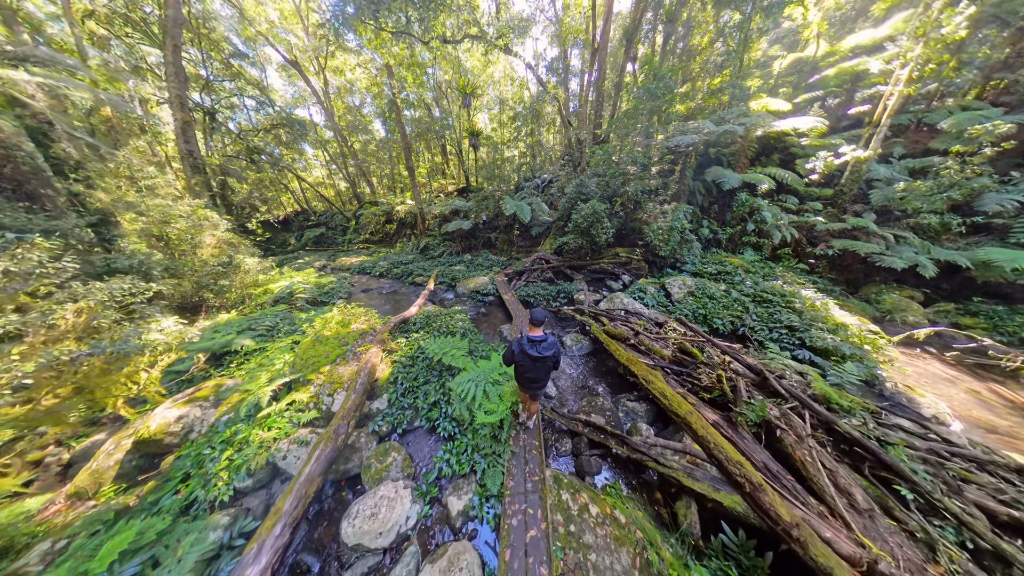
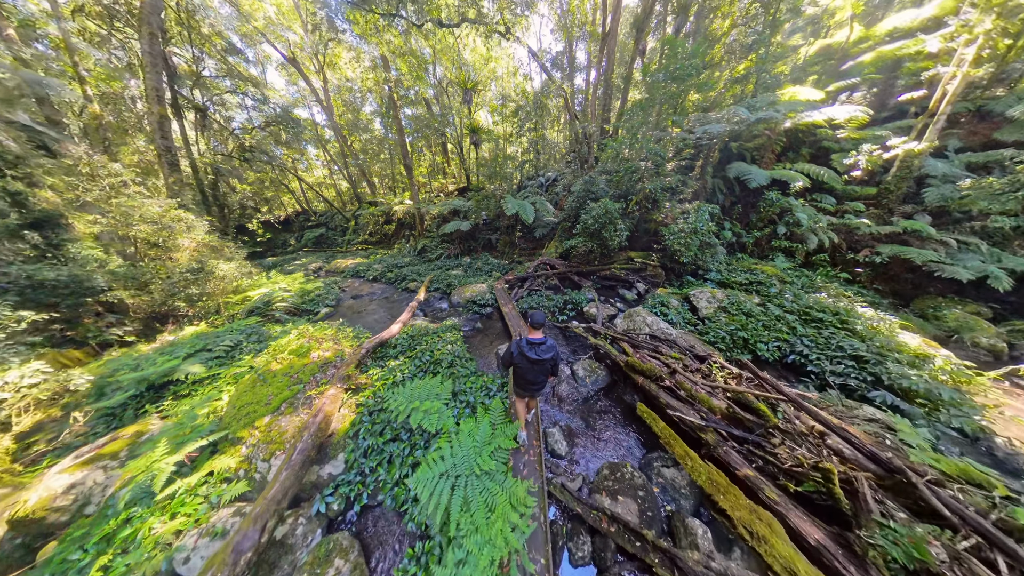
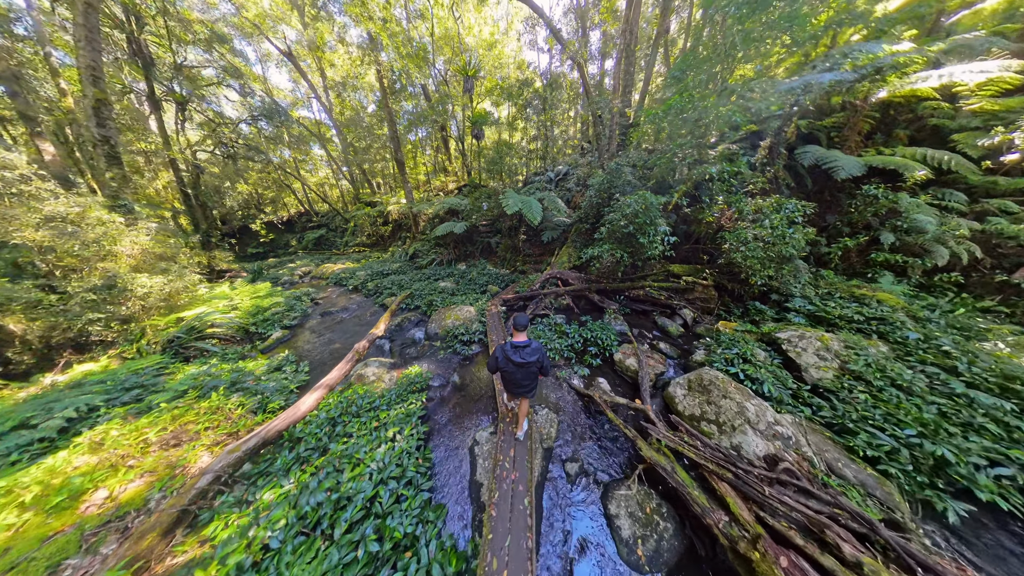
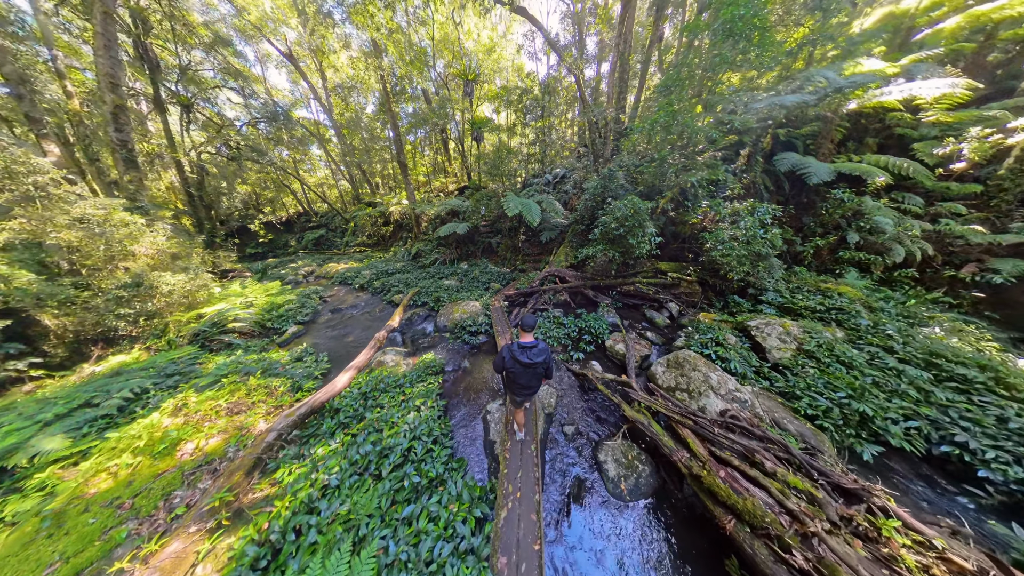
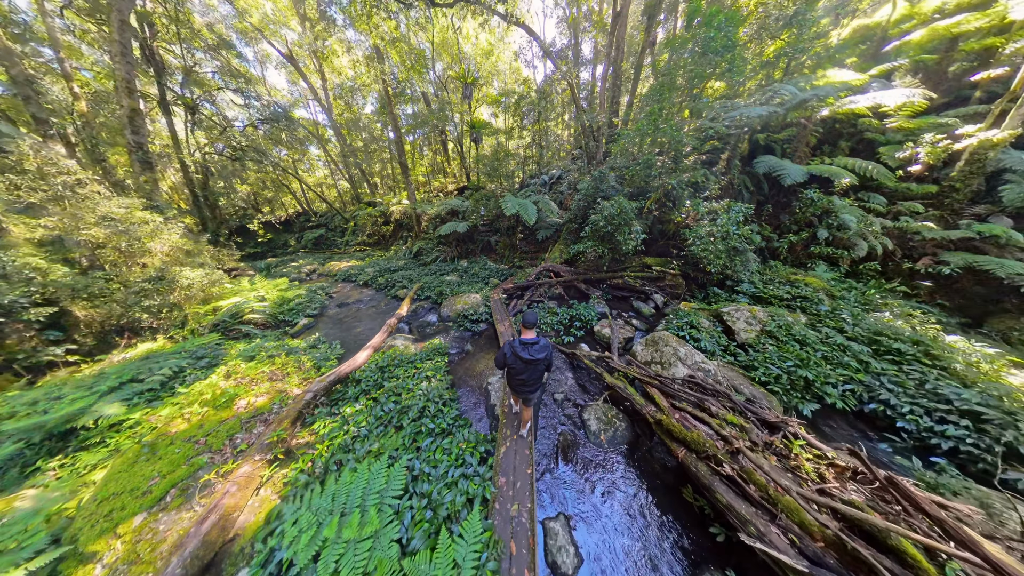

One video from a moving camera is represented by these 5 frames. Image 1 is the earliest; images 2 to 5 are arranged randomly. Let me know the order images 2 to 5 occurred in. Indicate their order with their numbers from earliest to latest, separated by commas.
2, 5, 4, 3
